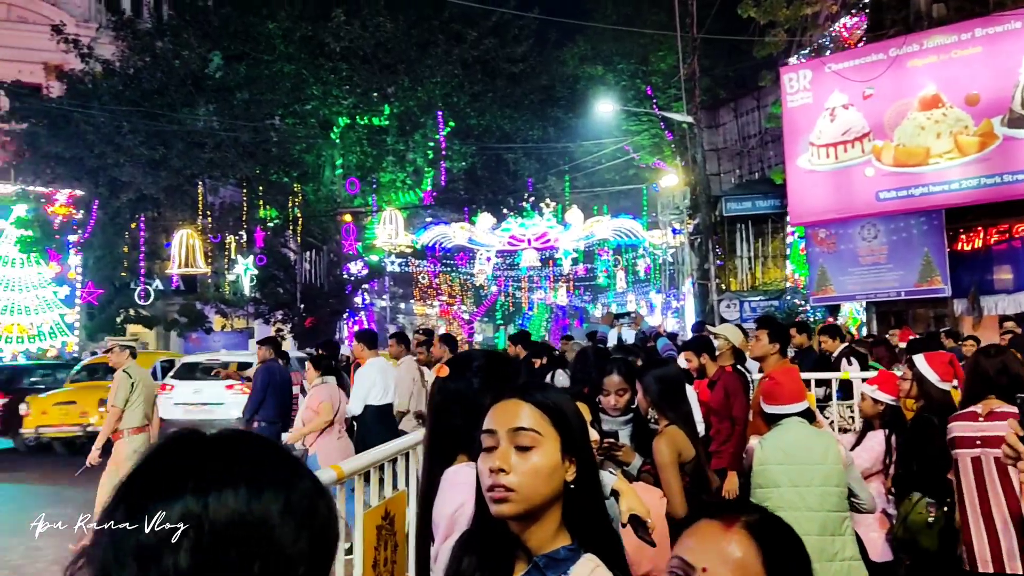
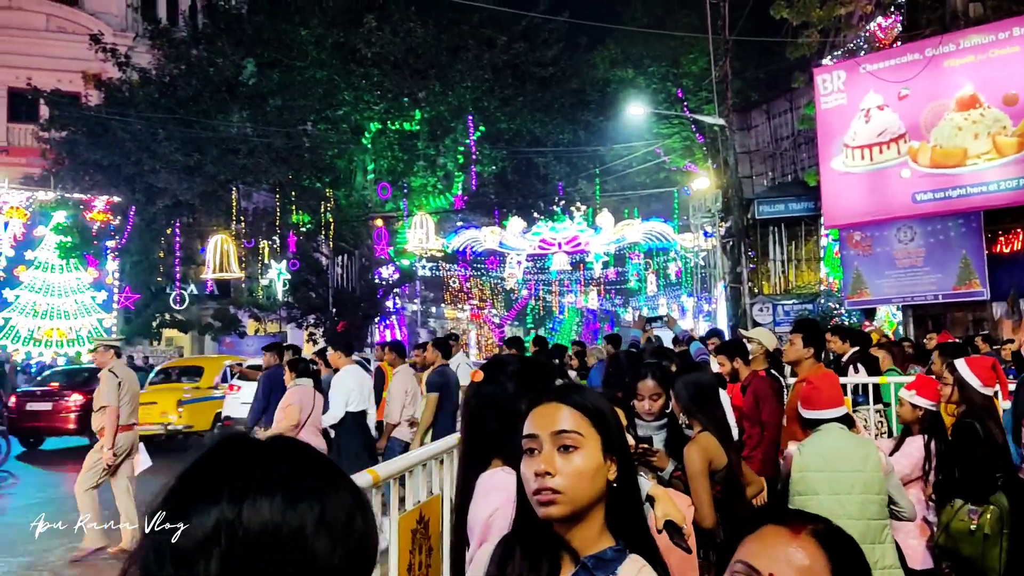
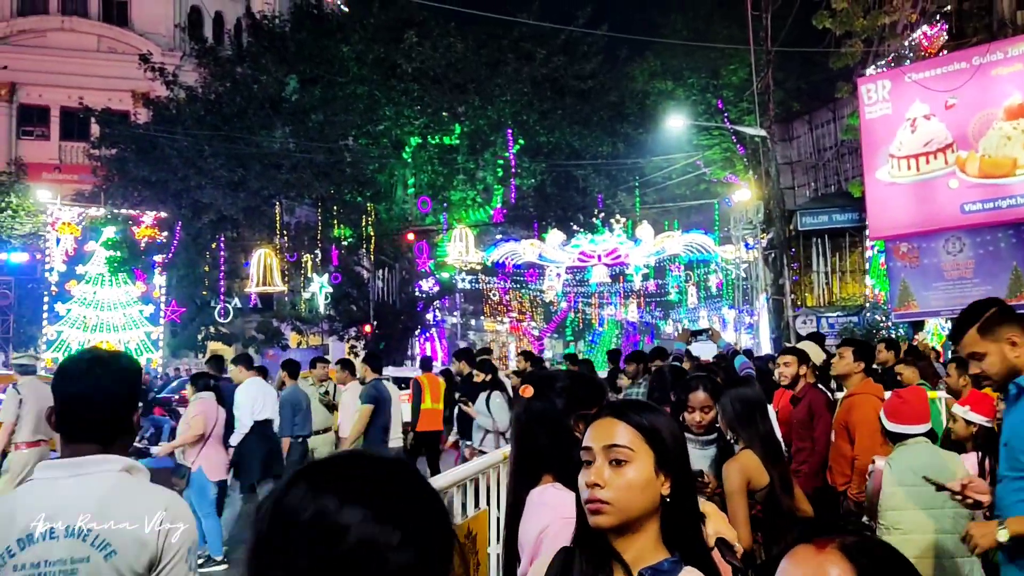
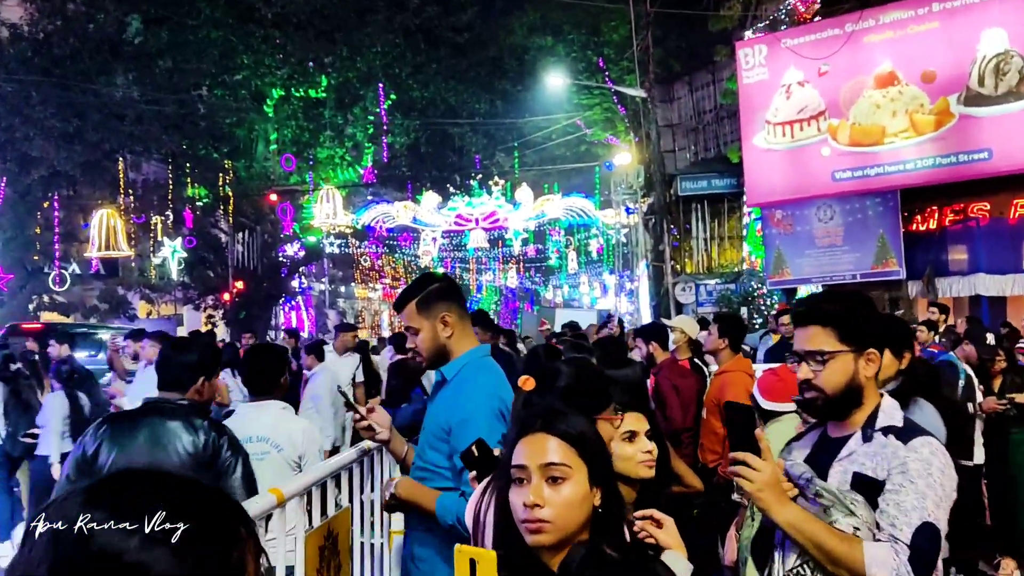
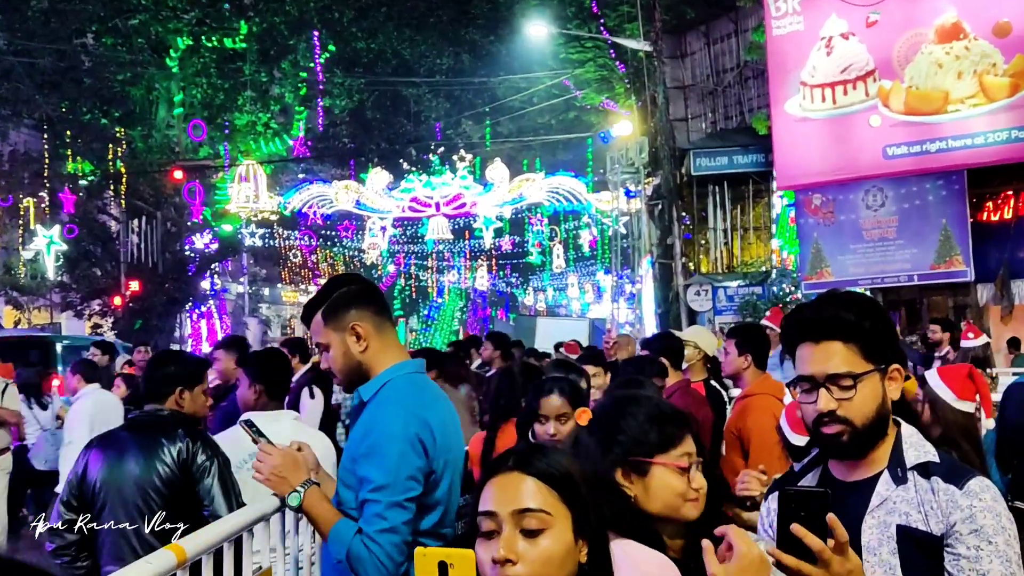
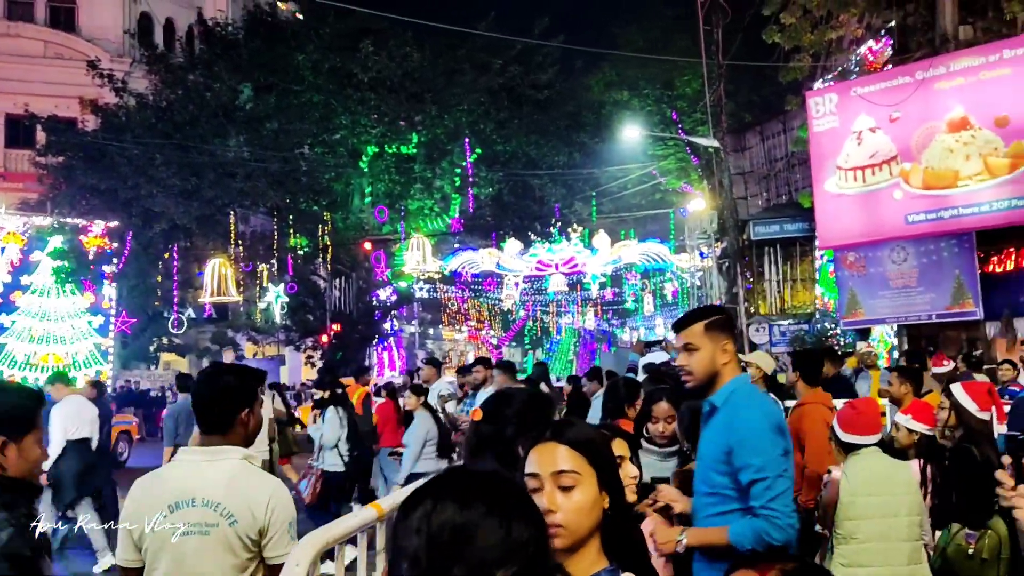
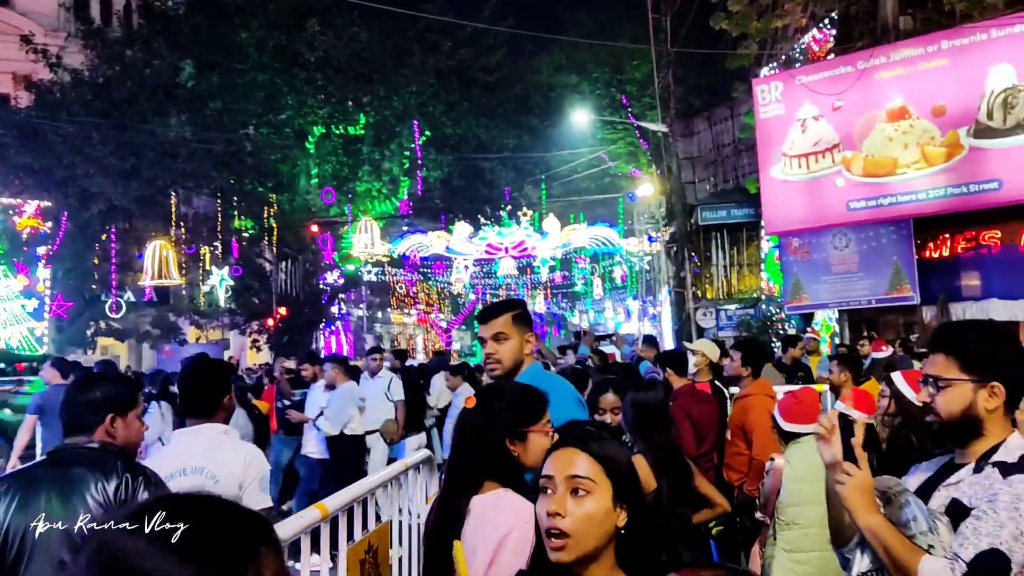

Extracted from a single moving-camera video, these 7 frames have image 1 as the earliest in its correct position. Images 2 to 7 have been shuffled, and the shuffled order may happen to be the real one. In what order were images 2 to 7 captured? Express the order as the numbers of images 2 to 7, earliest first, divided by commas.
2, 3, 6, 7, 4, 5
